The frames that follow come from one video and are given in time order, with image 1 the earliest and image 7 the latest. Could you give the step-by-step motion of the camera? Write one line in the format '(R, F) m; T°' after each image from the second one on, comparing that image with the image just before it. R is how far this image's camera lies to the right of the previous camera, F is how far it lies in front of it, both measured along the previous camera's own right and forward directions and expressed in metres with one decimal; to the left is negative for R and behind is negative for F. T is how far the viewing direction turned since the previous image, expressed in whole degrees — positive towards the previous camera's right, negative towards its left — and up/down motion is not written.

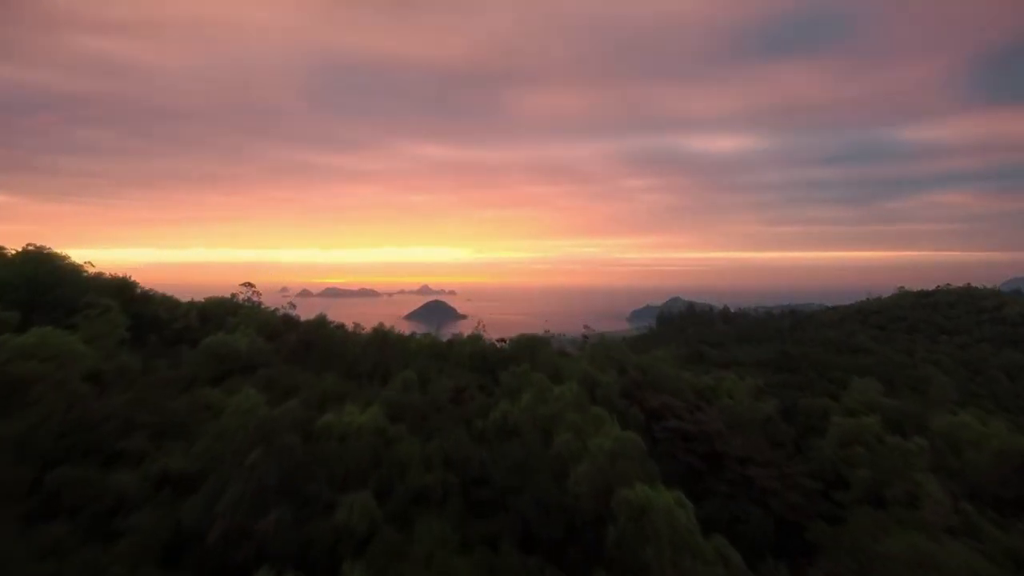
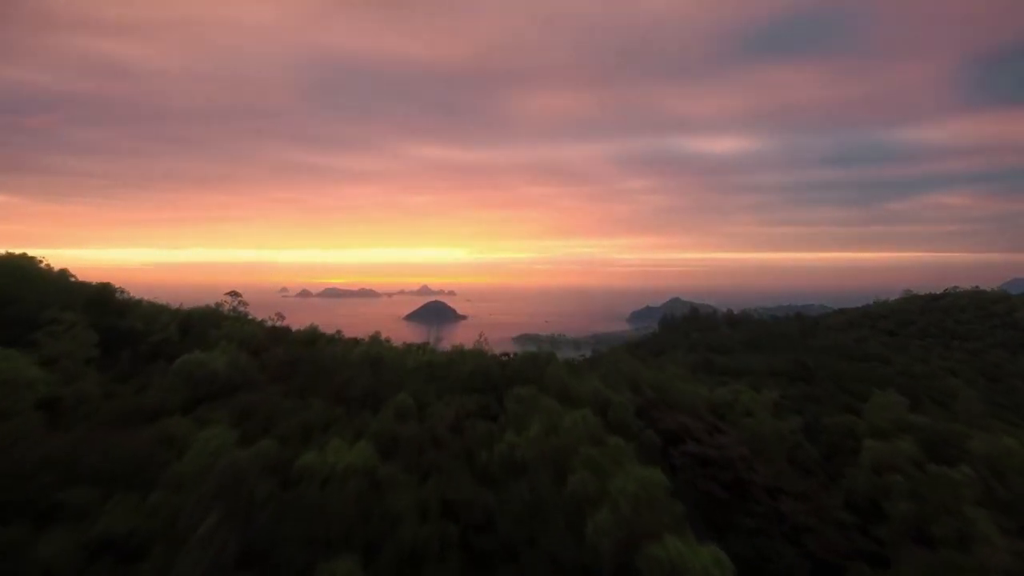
(0.0, +0.5) m; 0°
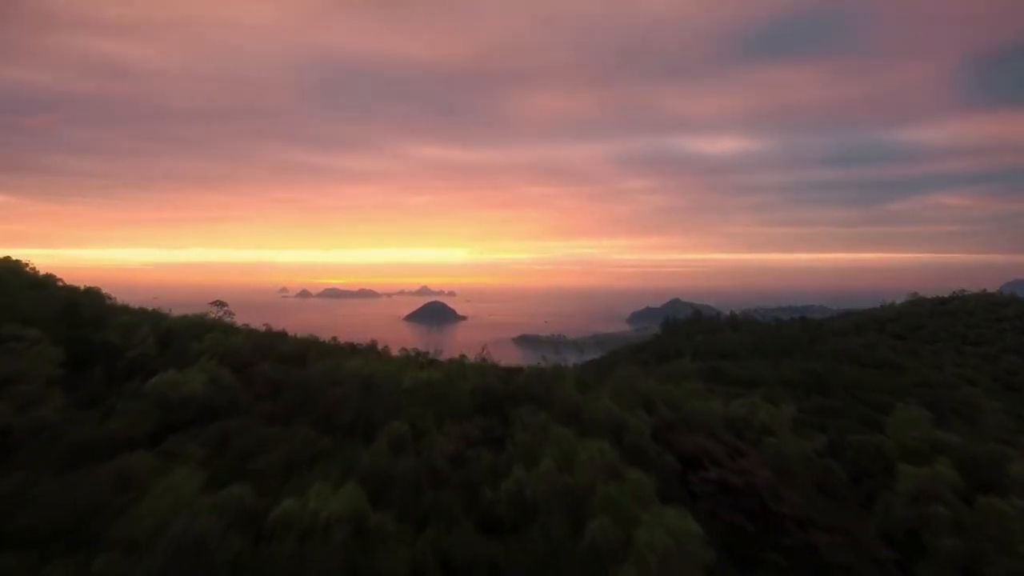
(0.0, +0.5) m; 0°
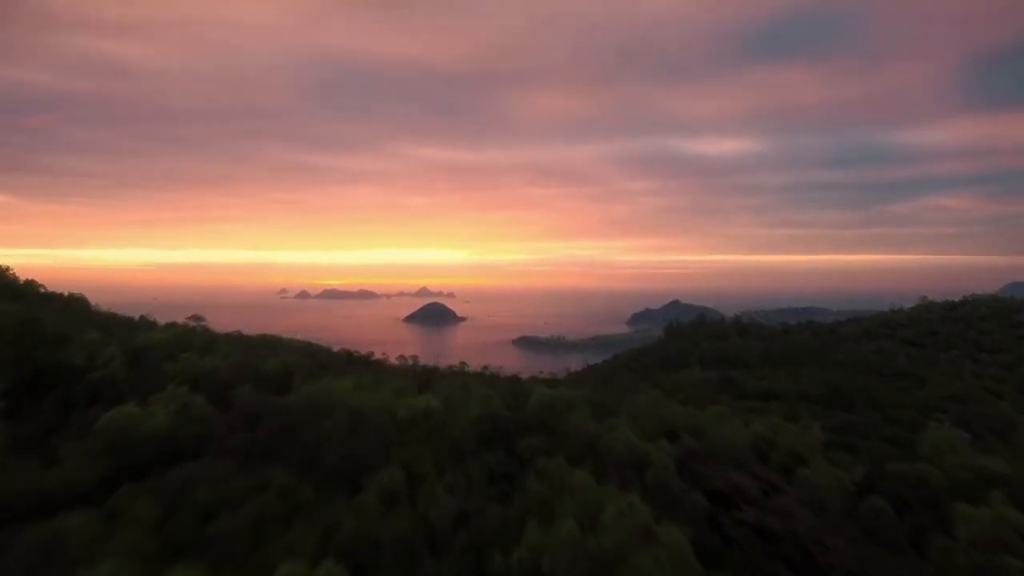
(-0.1, +0.6) m; 0°
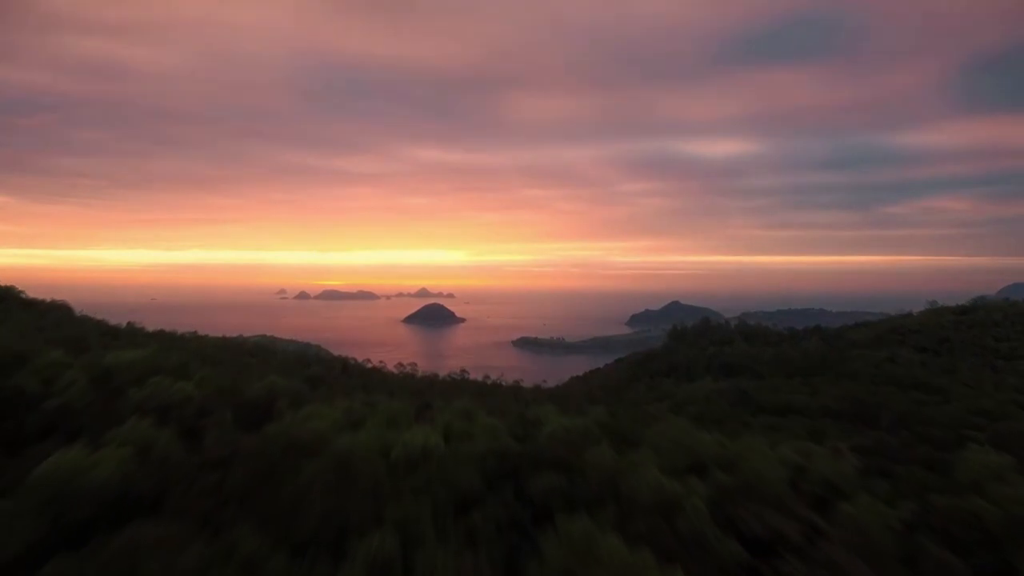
(-0.1, +0.6) m; 0°
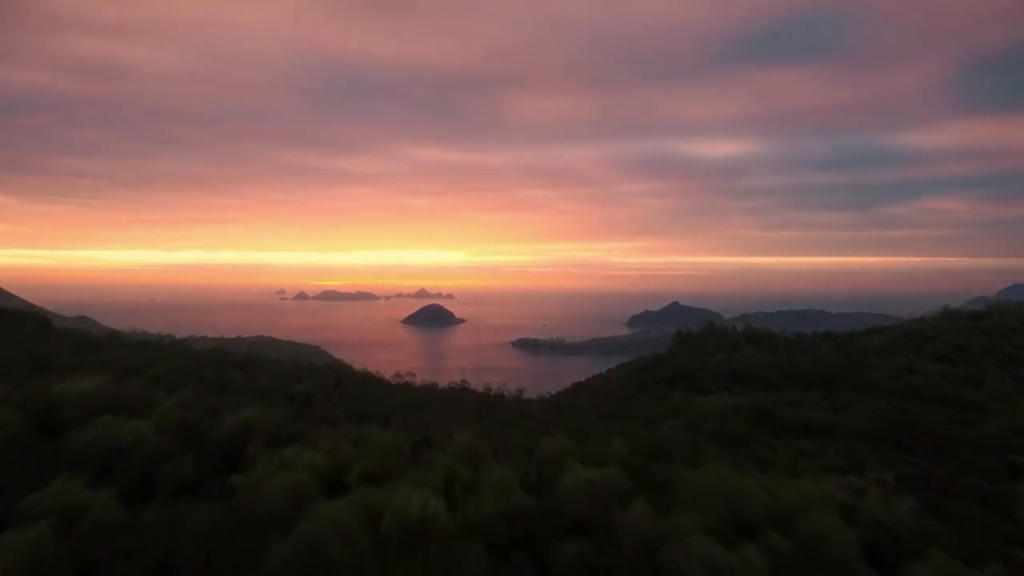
(-0.1, +0.8) m; 0°
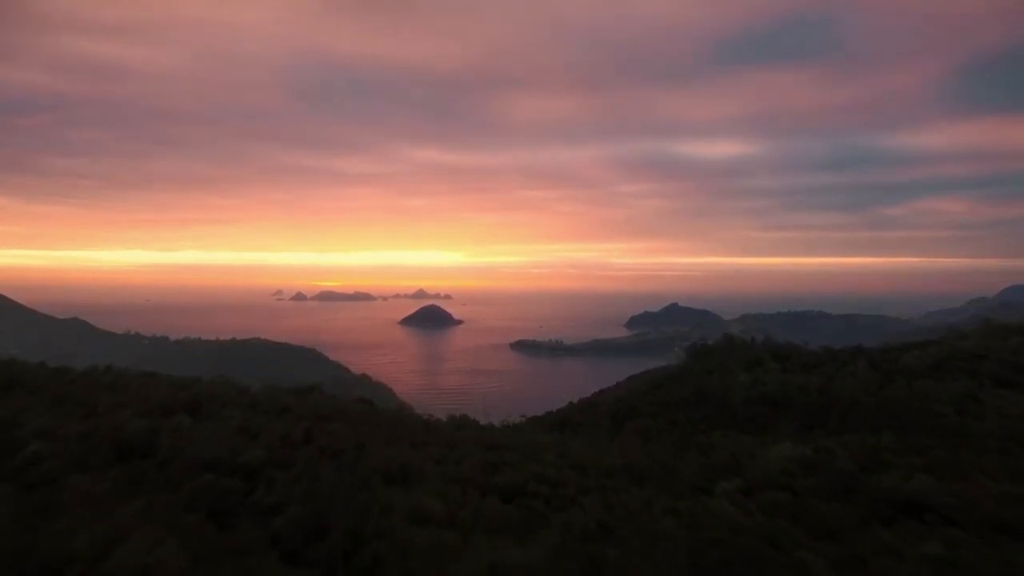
(-0.2, +2.5) m; 0°
